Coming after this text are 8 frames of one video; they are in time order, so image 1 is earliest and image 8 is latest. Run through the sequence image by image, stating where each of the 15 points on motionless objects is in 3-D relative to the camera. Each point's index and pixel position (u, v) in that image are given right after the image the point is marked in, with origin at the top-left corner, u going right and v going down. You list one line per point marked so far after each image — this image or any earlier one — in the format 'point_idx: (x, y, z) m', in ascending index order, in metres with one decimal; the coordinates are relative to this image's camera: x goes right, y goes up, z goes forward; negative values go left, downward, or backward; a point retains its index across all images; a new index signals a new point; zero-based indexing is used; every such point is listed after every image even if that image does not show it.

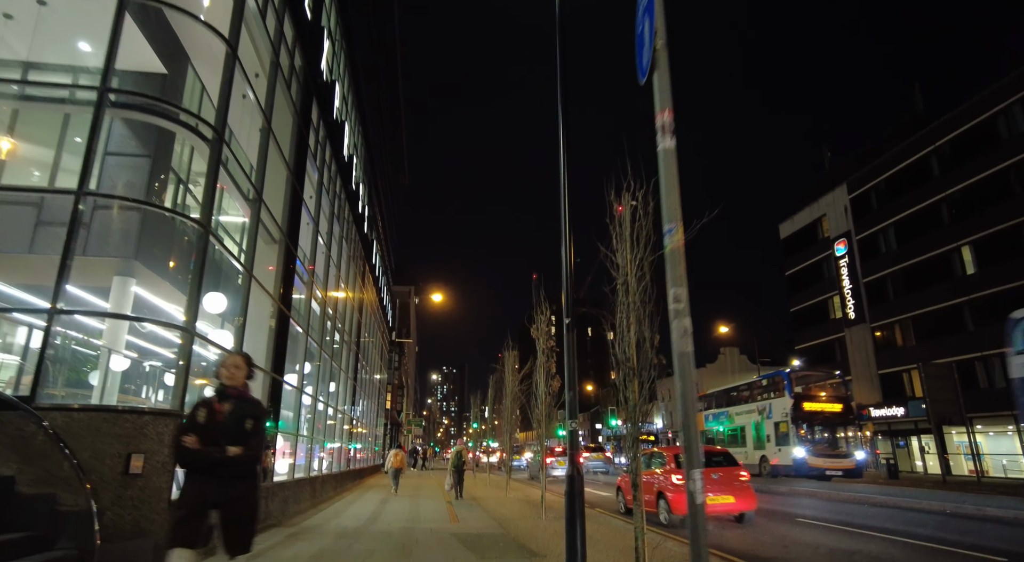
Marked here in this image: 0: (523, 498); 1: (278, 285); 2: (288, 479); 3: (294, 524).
0: (+0.2, -6.5, +17.5) m
1: (-4.7, -0.1, +11.9) m
2: (-5.6, -4.9, +14.5) m
3: (-4.2, -4.8, +11.5) m
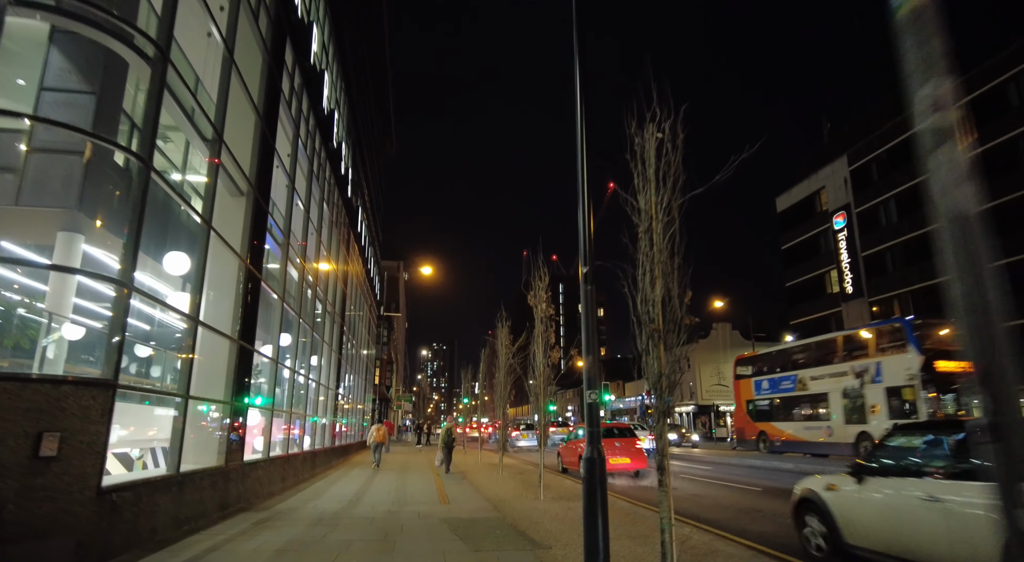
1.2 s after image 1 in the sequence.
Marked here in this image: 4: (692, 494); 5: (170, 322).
0: (0.0, -5.5, +16.5) m
1: (-4.8, +0.7, +10.6) m
2: (-5.7, -4.1, +13.4) m
3: (-4.3, -4.0, +10.4) m
4: (+4.1, -4.9, +13.6) m
5: (-4.9, -0.6, +8.3) m
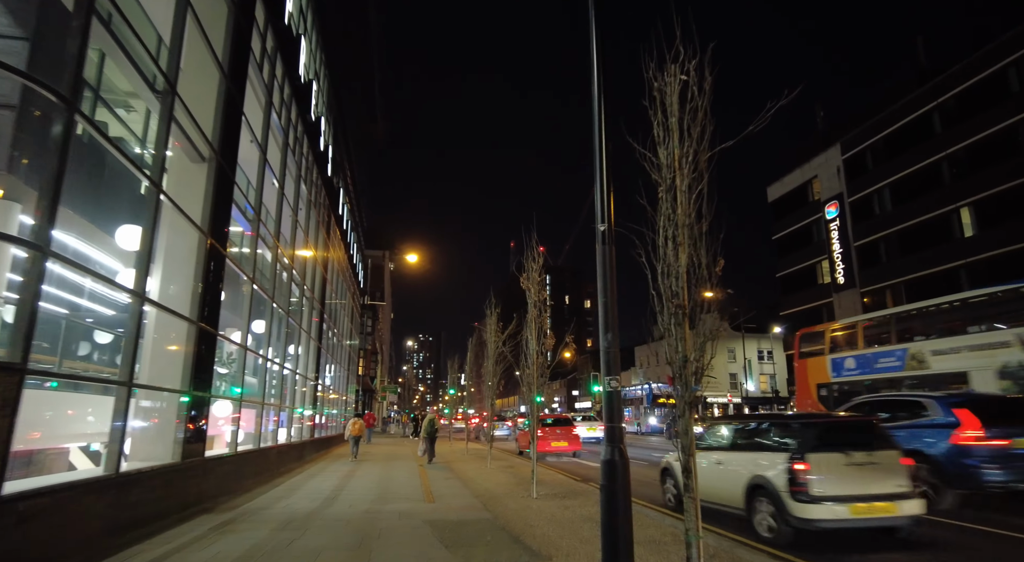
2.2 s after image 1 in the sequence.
0: (-0.3, -5.0, +15.6) m
1: (-4.9, +1.0, +9.5) m
2: (-6.0, -3.6, +12.4) m
3: (-4.5, -3.6, +9.4) m
4: (+3.9, -4.6, +12.8) m
5: (-5.0, -0.2, +7.3) m
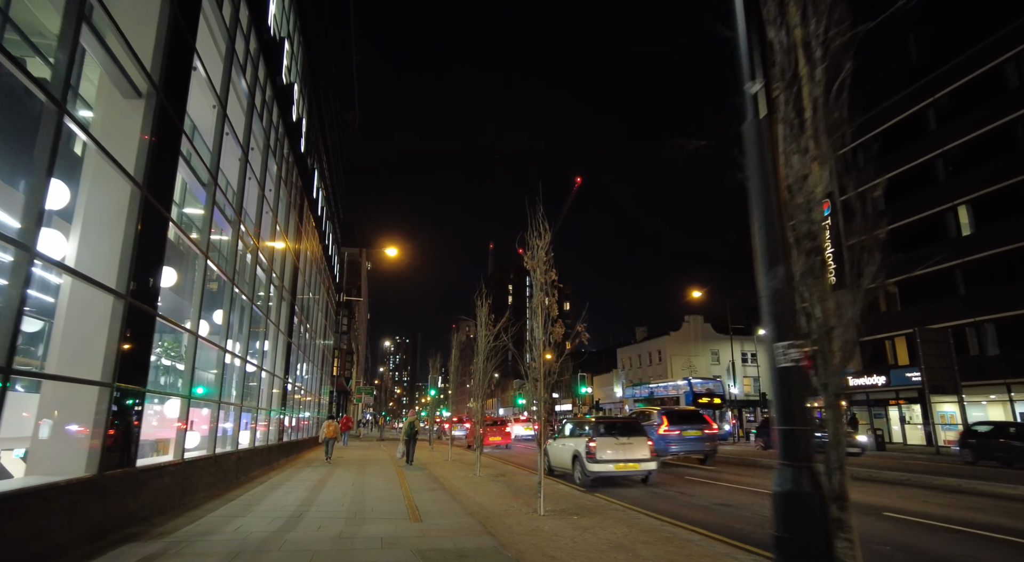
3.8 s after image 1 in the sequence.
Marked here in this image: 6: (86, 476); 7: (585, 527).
0: (-0.4, -4.7, +13.9) m
1: (-4.8, +1.5, +7.6) m
2: (-6.0, -3.2, +10.4) m
3: (-4.4, -3.2, +7.5) m
4: (+3.8, -4.2, +11.3) m
5: (-4.7, +0.2, +5.4) m
6: (-4.8, -2.2, +6.6) m
7: (+1.0, -3.3, +7.9) m
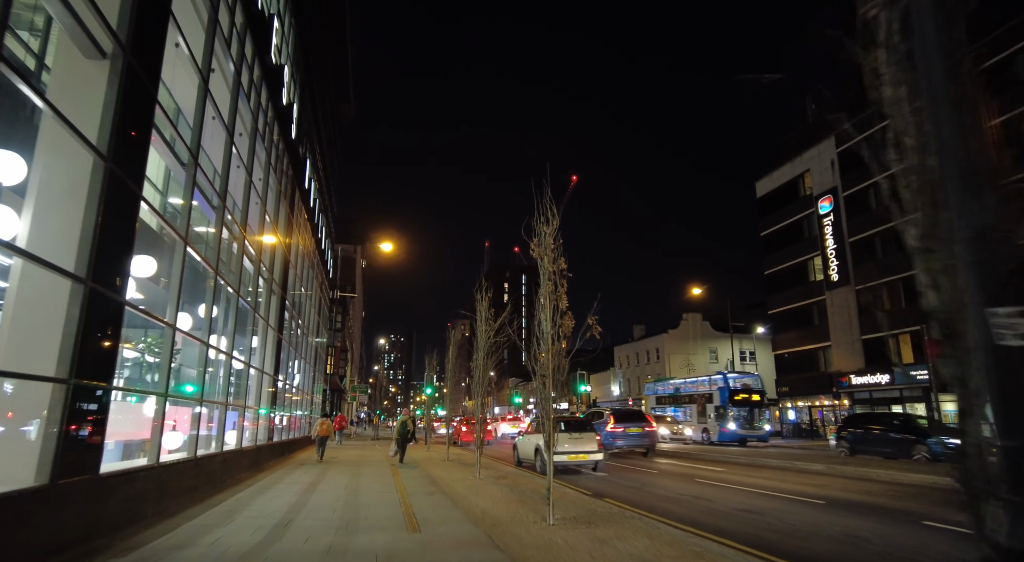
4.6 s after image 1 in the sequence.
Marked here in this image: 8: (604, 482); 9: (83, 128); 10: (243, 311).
0: (-0.4, -4.5, +13.2) m
1: (-4.7, +1.7, +6.8) m
2: (-5.9, -3.0, +9.6) m
3: (-4.3, -3.0, +6.7) m
4: (+3.9, -4.1, +10.5) m
5: (-4.6, +0.4, +4.6) m
6: (-4.7, -2.0, +5.8) m
7: (+1.1, -3.1, +7.1) m
8: (+2.1, -4.8, +13.7) m
9: (-4.7, +1.7, +6.4) m
10: (-7.4, -0.8, +16.0) m
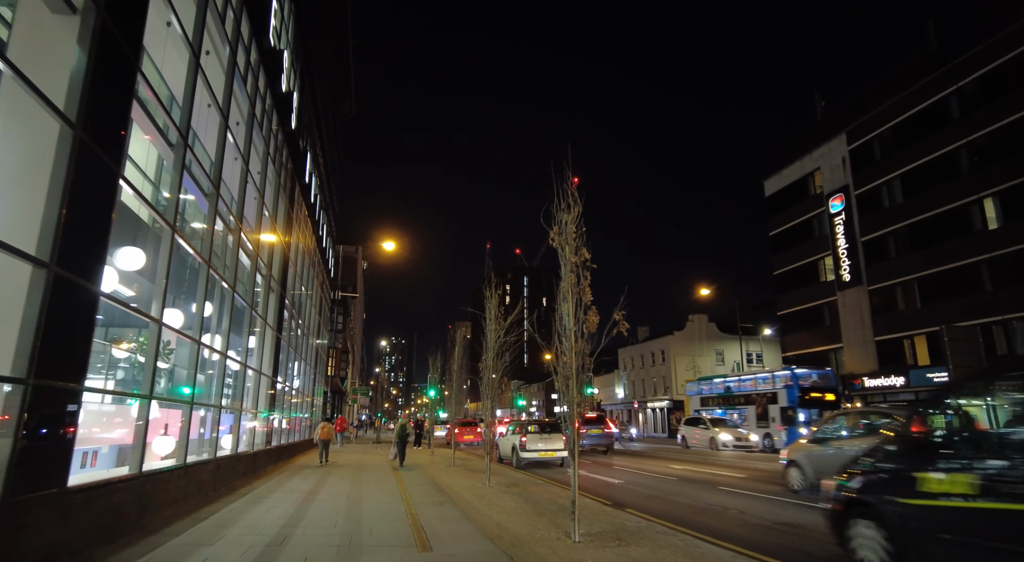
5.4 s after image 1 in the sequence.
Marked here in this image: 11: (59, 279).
0: (-0.1, -4.4, +12.3) m
1: (-4.4, +1.8, +6.0) m
2: (-5.6, -2.9, +8.8) m
3: (-4.0, -2.9, +5.9) m
4: (+4.2, -3.9, +9.7) m
5: (-4.3, +0.5, +3.8) m
6: (-4.4, -1.9, +5.0) m
7: (+1.4, -3.0, +6.3) m
8: (+2.4, -4.7, +12.9) m
9: (-4.4, +1.8, +5.6) m
10: (-7.1, -0.7, +15.2) m
11: (-4.4, 0.0, +5.8) m
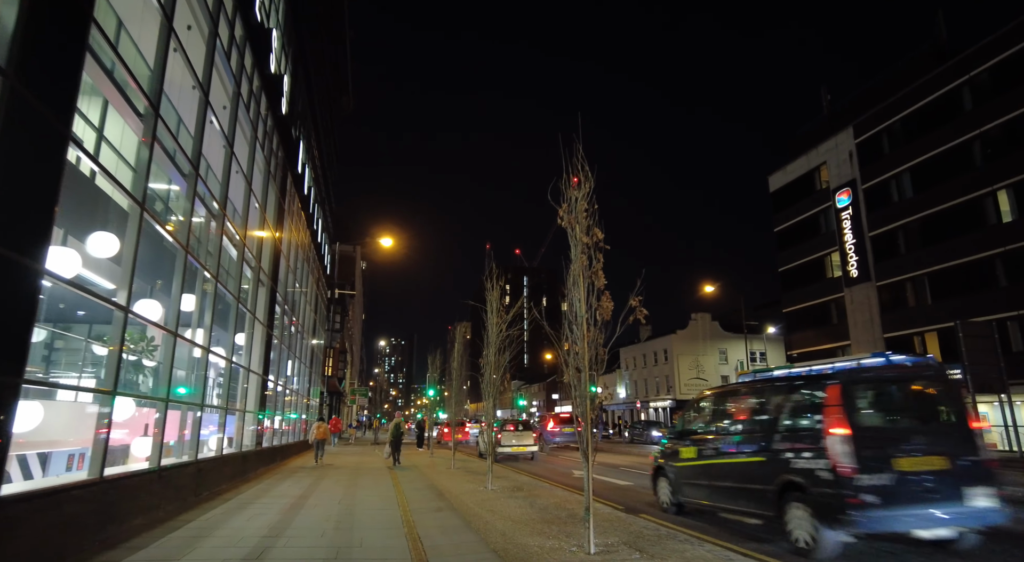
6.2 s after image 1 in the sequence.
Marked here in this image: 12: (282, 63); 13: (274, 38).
0: (0.0, -4.2, +11.5) m
1: (-4.3, +2.0, +5.2) m
2: (-5.5, -2.7, +8.0) m
3: (-3.9, -2.7, +5.1) m
4: (+4.3, -3.7, +8.9) m
5: (-4.3, +0.8, +3.0) m
6: (-4.4, -1.7, +4.2) m
7: (+1.4, -2.8, +5.5) m
8: (+2.5, -4.5, +12.1) m
9: (-4.4, +2.0, +4.8) m
10: (-7.0, -0.5, +14.3) m
11: (-4.3, +0.2, +4.9) m
12: (-6.8, +6.4, +17.3) m
13: (-6.3, +6.5, +15.6) m
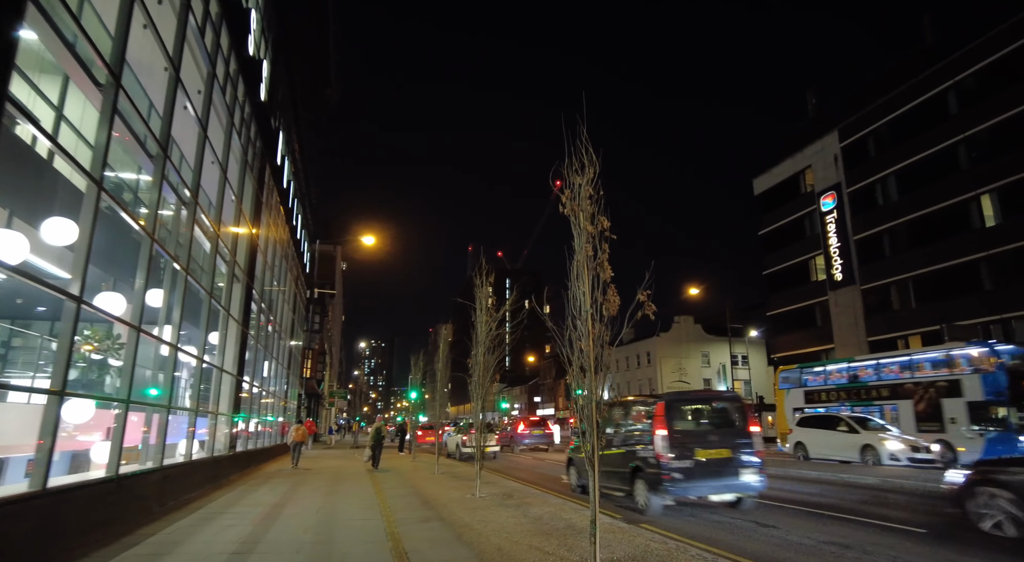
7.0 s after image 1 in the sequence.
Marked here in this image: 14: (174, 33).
0: (-0.2, -4.1, +10.8) m
1: (-4.3, +2.2, +4.4) m
2: (-5.6, -2.5, +7.1) m
3: (-3.9, -2.5, +4.3) m
4: (+4.2, -3.6, +8.3) m
5: (-4.1, +0.9, +2.2) m
6: (-4.3, -1.5, +3.4) m
7: (+1.5, -2.7, +4.9) m
8: (+2.3, -4.4, +11.5) m
9: (-4.3, +2.2, +4.0) m
10: (-7.3, -0.4, +13.5) m
11: (-4.3, +0.3, +4.2) m
12: (-7.0, +6.5, +16.5) m
13: (-6.5, +6.6, +14.8) m
14: (-6.2, +4.6, +10.8) m
